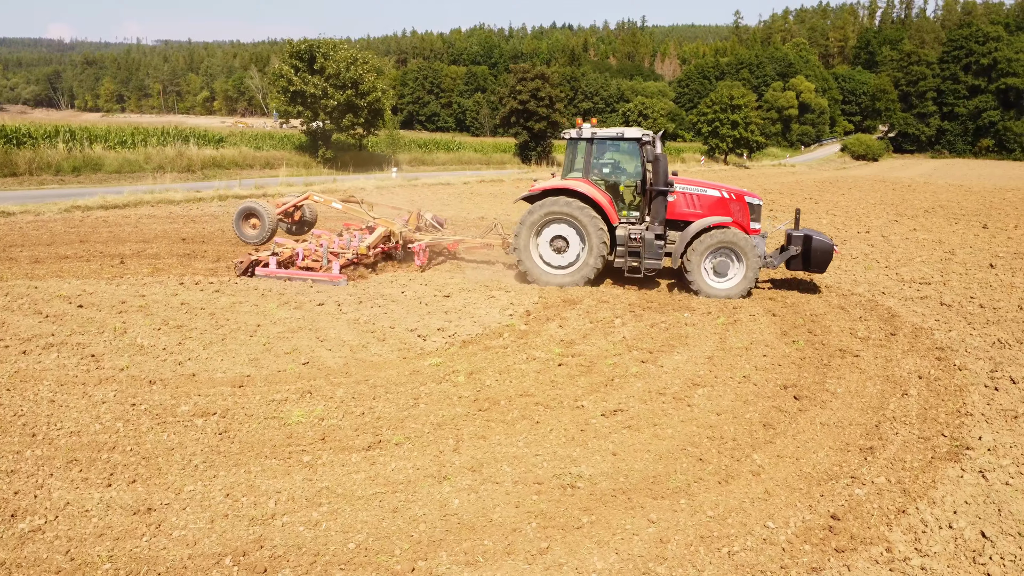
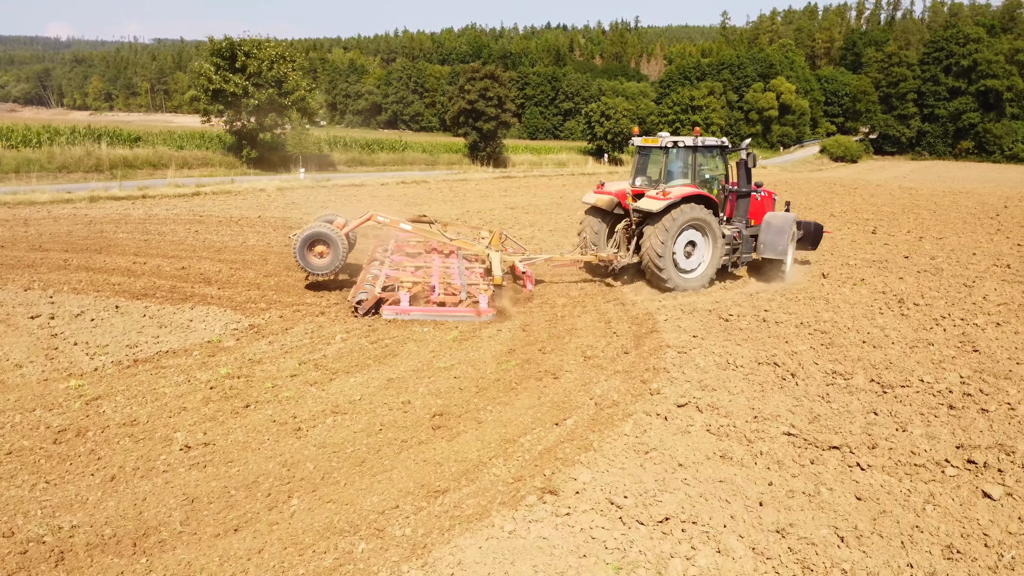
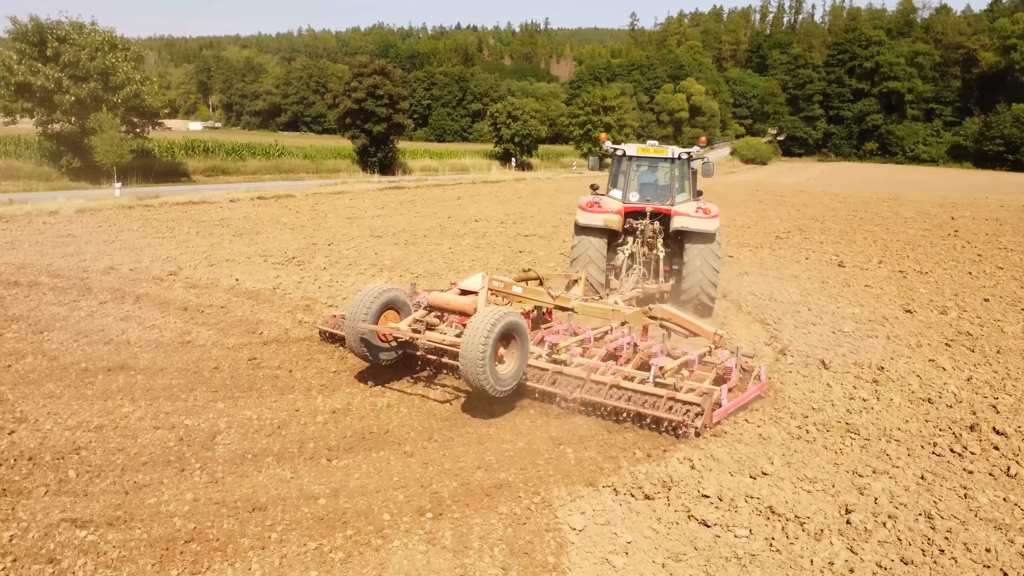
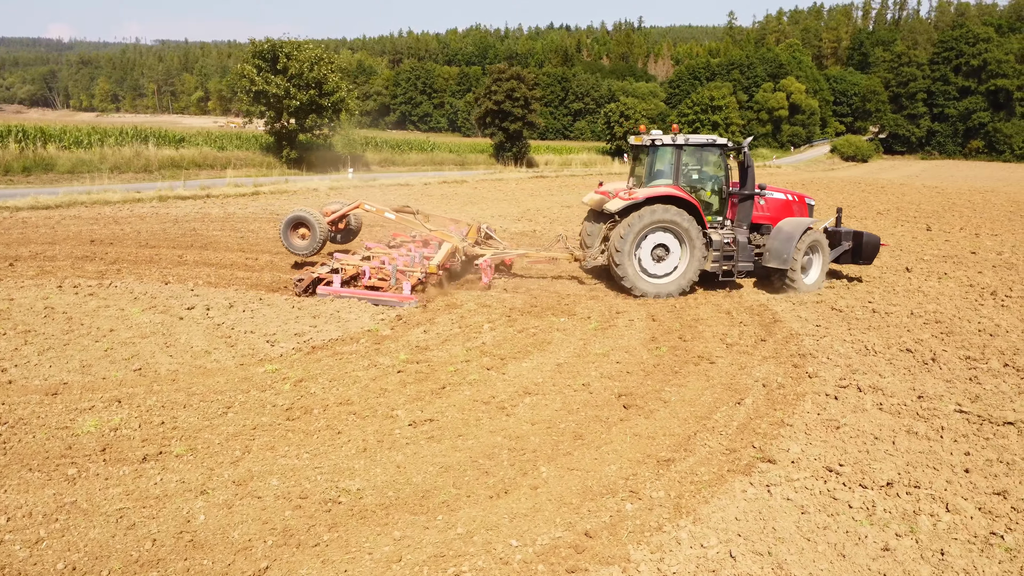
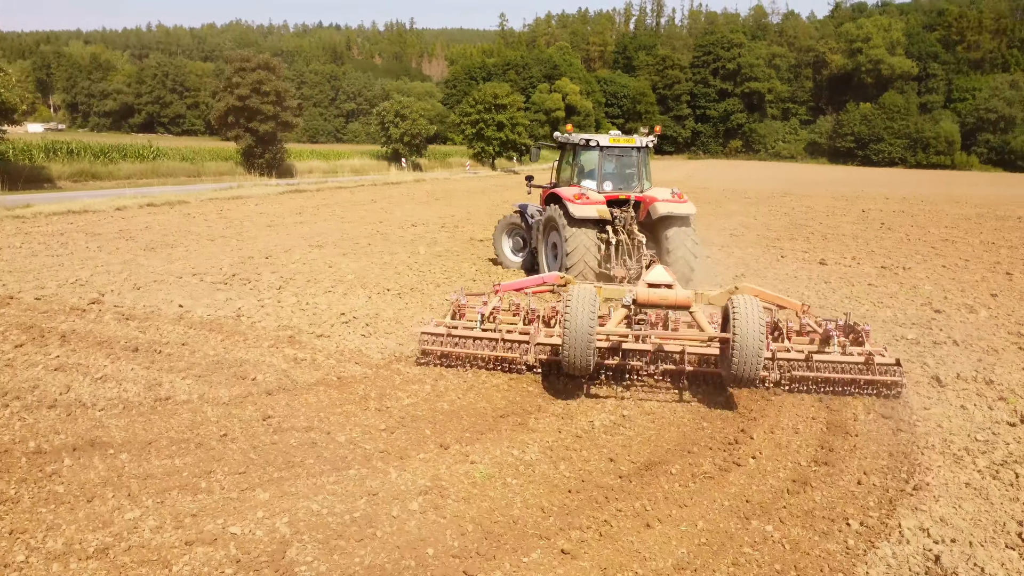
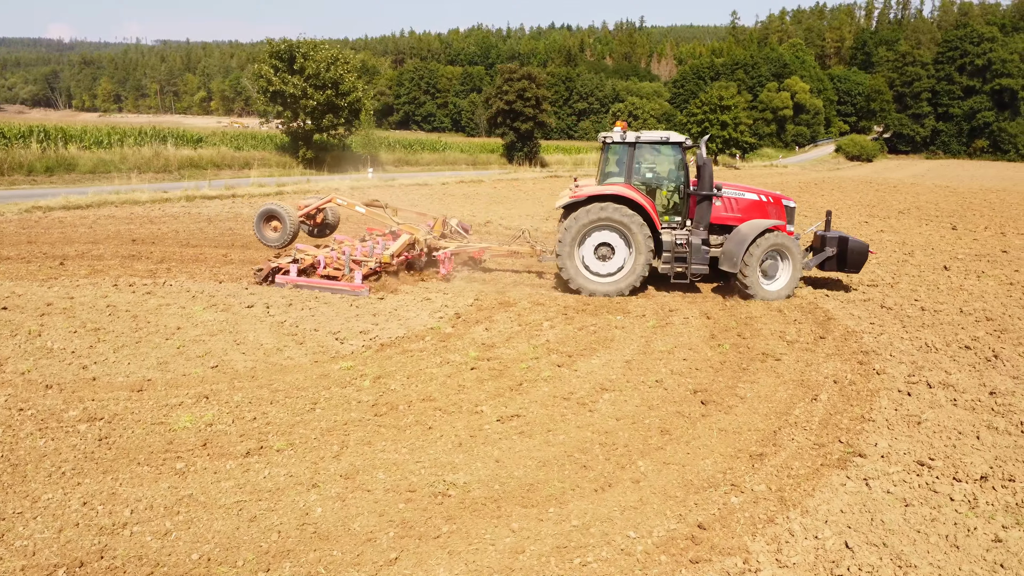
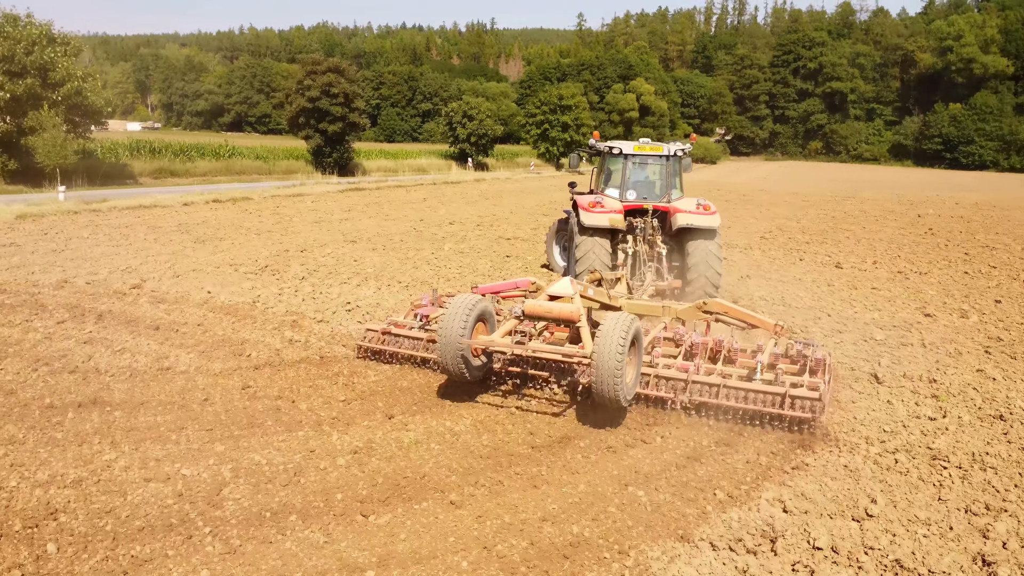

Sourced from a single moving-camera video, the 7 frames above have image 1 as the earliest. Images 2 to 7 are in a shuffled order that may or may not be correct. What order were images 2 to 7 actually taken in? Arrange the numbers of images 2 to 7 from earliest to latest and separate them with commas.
6, 4, 2, 3, 7, 5
